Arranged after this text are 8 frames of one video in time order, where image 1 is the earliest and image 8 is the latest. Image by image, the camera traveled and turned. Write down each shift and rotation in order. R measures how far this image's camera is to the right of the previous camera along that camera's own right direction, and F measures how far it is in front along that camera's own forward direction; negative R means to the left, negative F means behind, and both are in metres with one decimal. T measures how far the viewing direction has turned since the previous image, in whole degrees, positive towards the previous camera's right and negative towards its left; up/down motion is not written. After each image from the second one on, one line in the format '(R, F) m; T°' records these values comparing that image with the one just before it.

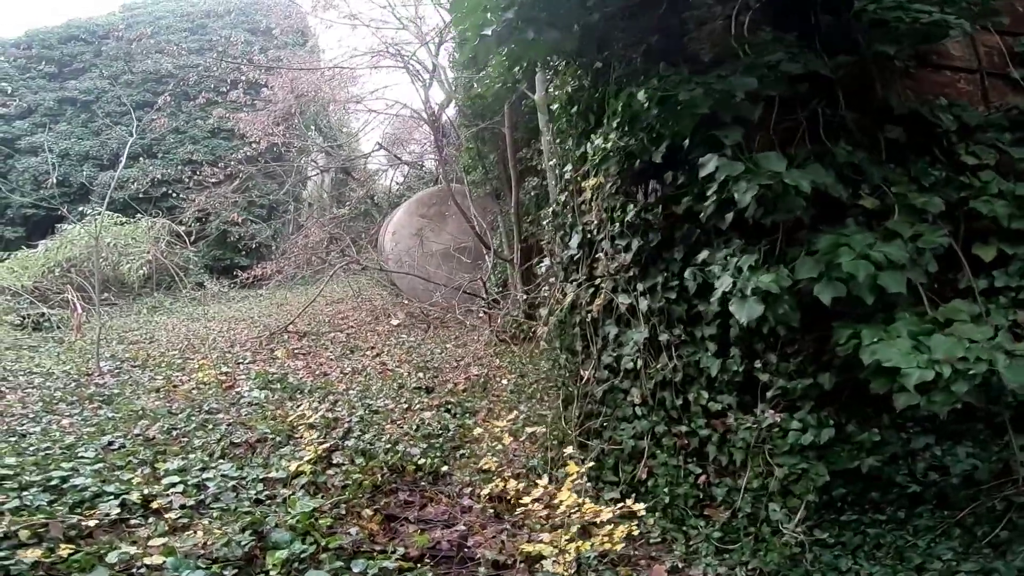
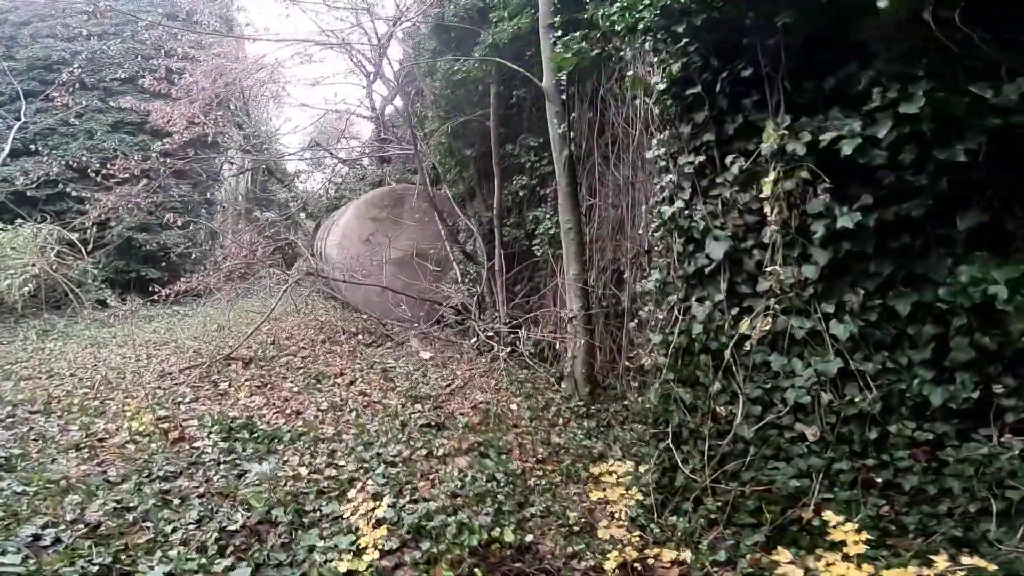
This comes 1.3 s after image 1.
(-0.7, +0.7) m; +9°
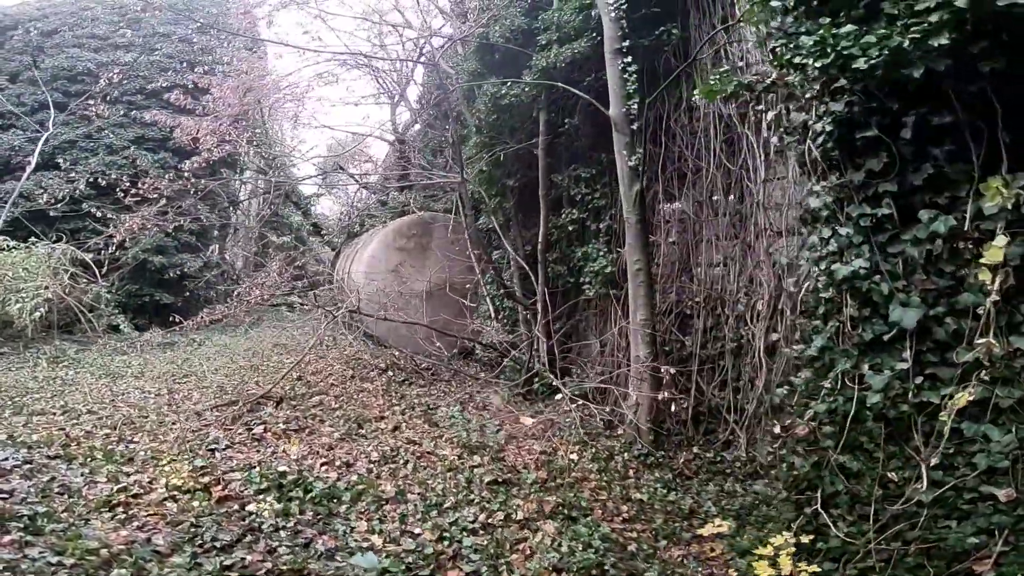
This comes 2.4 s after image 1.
(-0.5, +0.3) m; +1°
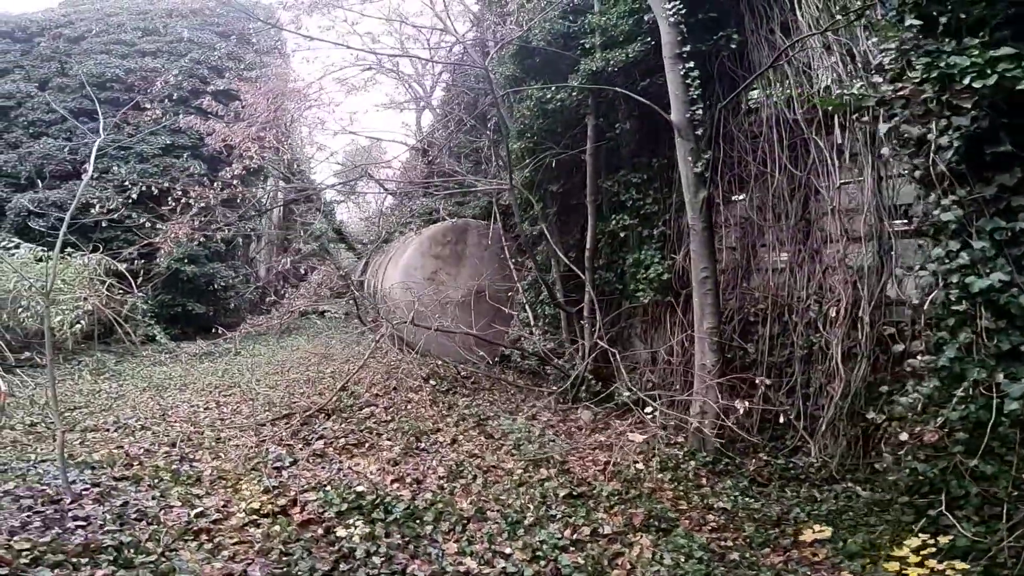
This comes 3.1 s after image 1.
(-0.4, +0.1) m; -1°
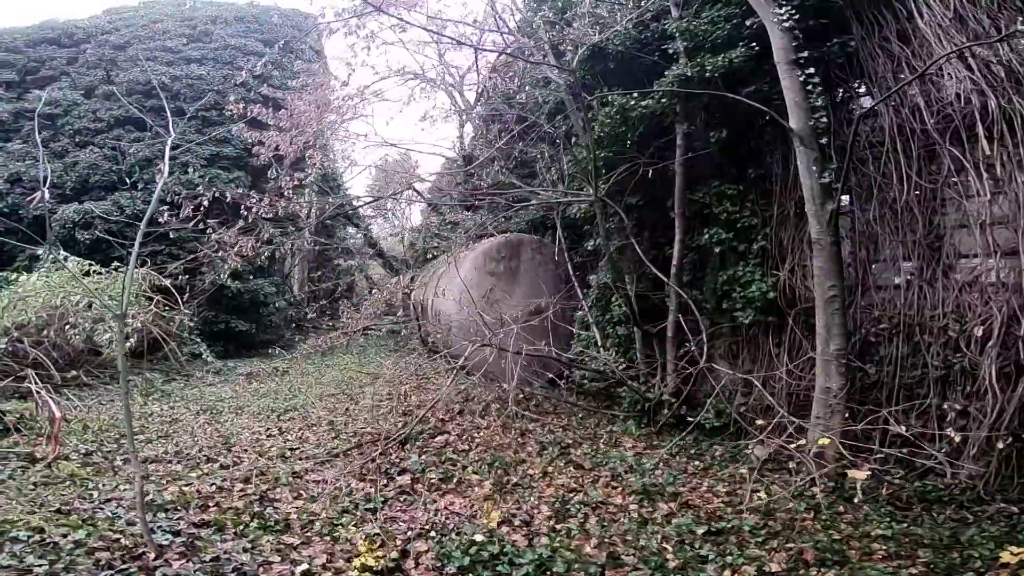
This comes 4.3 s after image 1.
(-0.7, +0.4) m; -1°
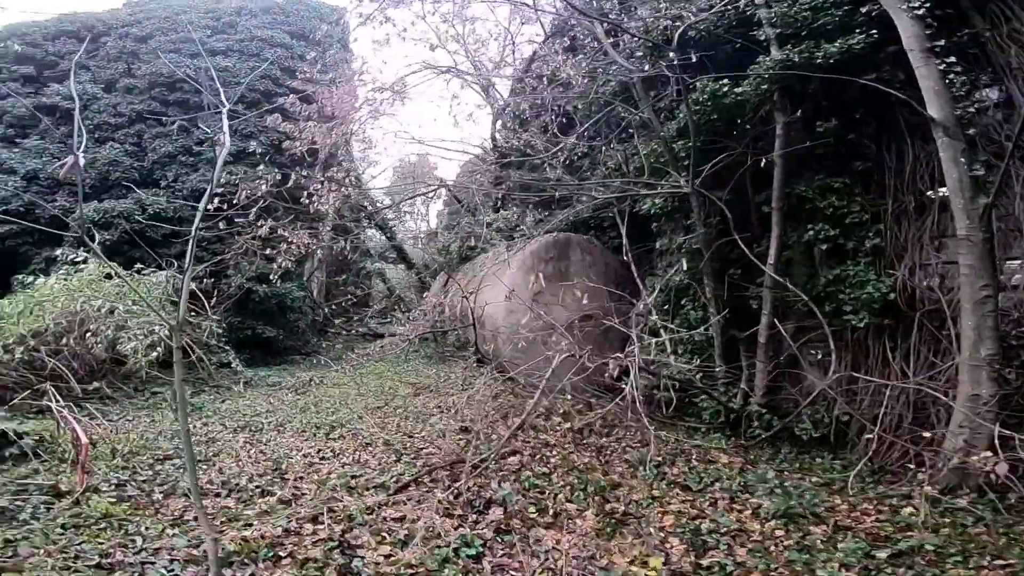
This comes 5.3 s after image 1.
(-0.6, +0.6) m; 0°
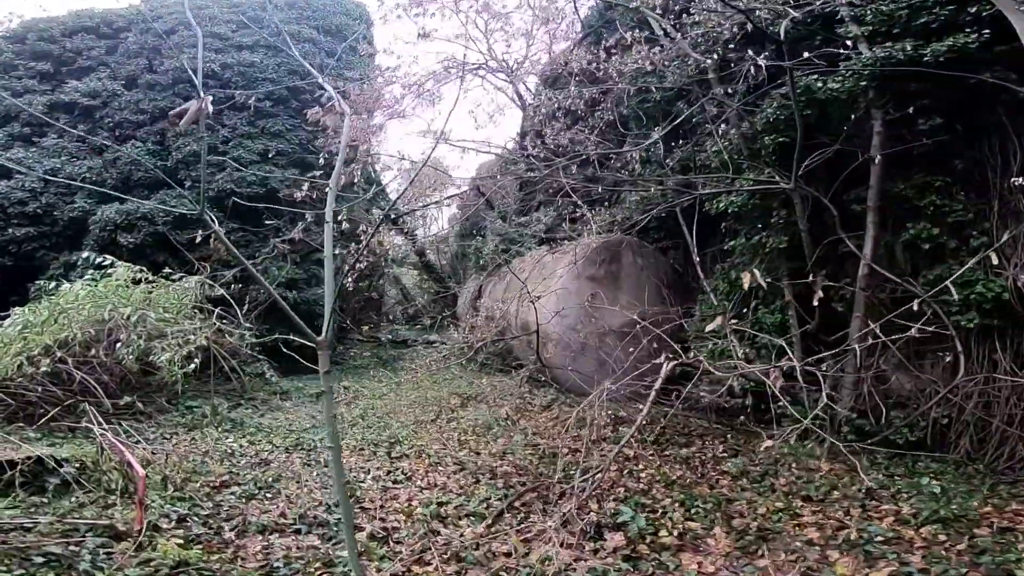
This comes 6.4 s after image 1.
(-0.7, +0.4) m; 0°
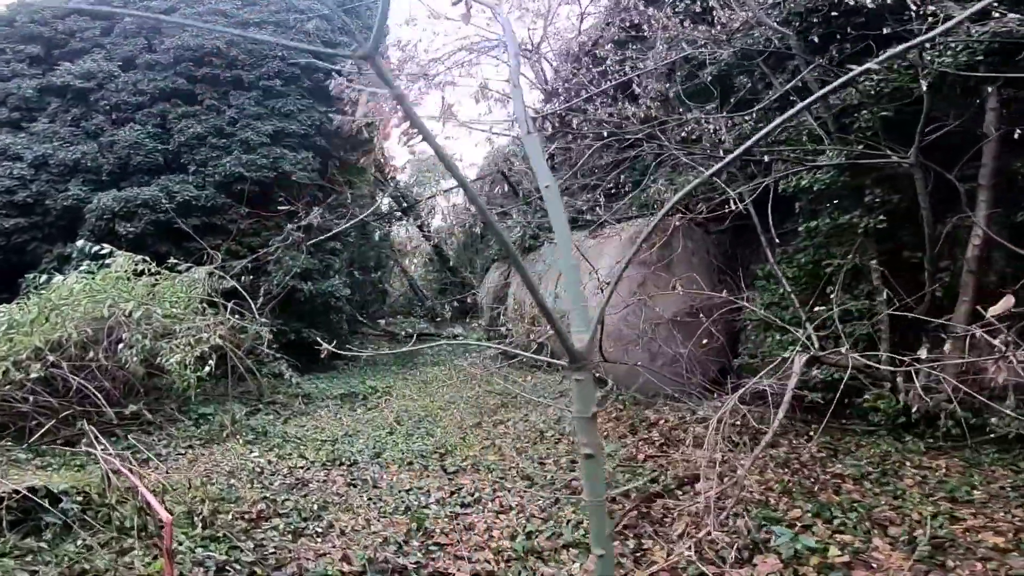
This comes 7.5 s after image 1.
(-0.5, +0.6) m; +1°
